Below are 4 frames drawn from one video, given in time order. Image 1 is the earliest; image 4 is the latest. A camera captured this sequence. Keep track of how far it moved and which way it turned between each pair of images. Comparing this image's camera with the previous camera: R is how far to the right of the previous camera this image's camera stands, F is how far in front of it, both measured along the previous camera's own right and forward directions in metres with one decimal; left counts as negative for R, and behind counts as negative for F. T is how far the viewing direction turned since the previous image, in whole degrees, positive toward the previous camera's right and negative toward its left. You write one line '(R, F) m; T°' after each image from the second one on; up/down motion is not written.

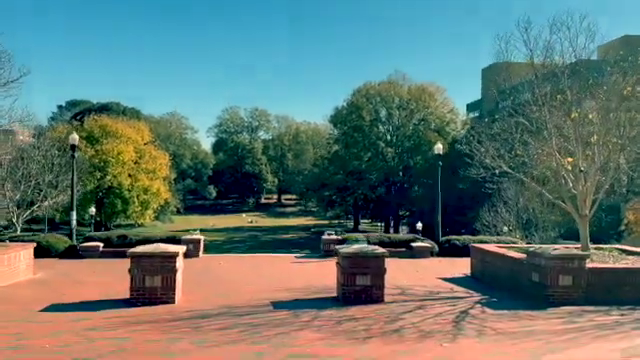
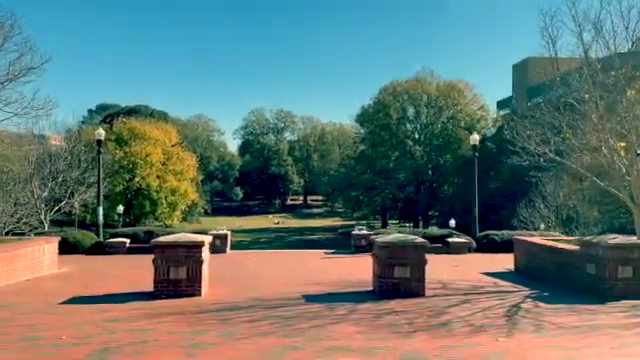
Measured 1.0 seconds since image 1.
(-0.1, +0.6) m; -3°
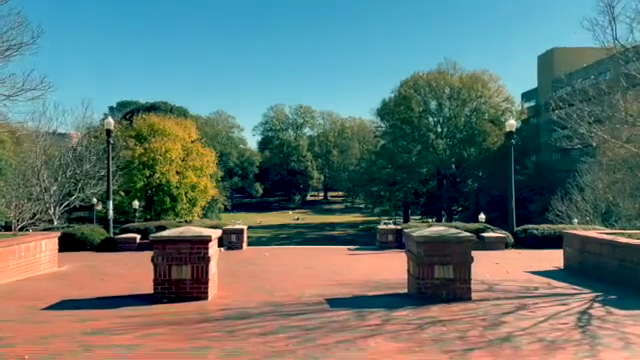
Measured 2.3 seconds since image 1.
(-0.1, +1.3) m; -2°
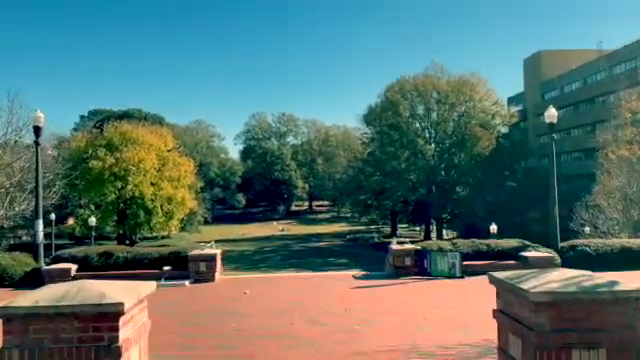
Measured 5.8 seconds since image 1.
(-0.3, +3.7) m; +2°
